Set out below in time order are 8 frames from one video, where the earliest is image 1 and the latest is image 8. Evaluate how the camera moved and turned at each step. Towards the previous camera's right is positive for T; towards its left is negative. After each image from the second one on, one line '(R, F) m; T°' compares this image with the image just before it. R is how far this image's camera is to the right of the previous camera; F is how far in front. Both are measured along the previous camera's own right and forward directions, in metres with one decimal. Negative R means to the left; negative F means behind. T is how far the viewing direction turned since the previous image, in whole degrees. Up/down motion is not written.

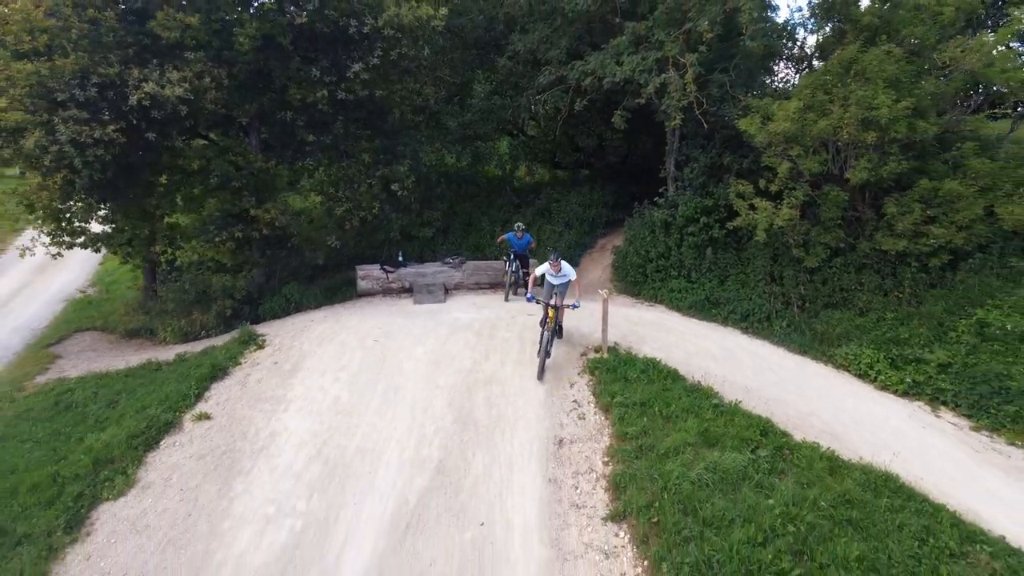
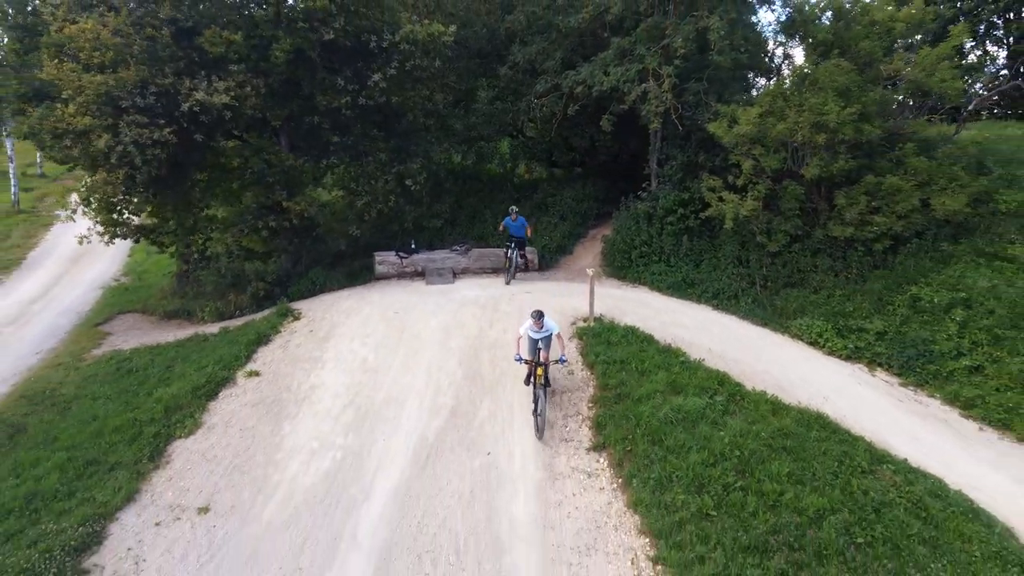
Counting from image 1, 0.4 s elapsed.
(0.0, -1.7) m; 0°
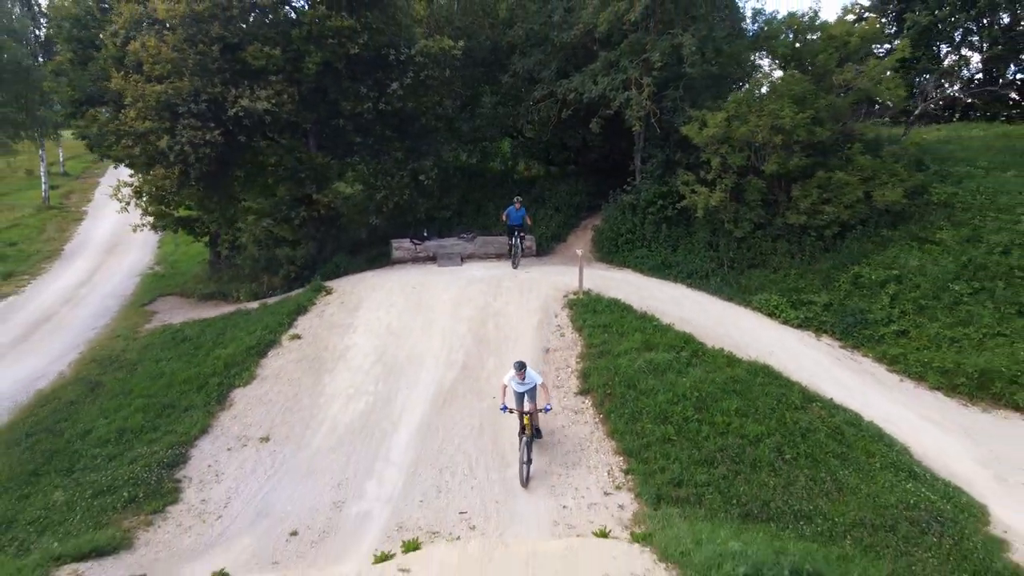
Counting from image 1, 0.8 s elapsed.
(0.0, -2.0) m; 0°
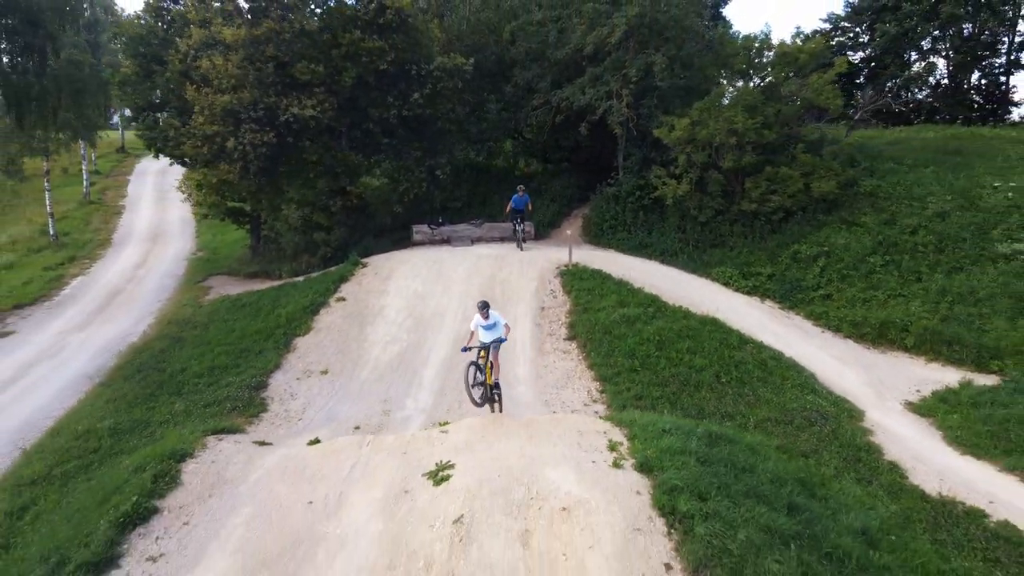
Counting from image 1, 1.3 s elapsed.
(-0.1, -3.1) m; 0°
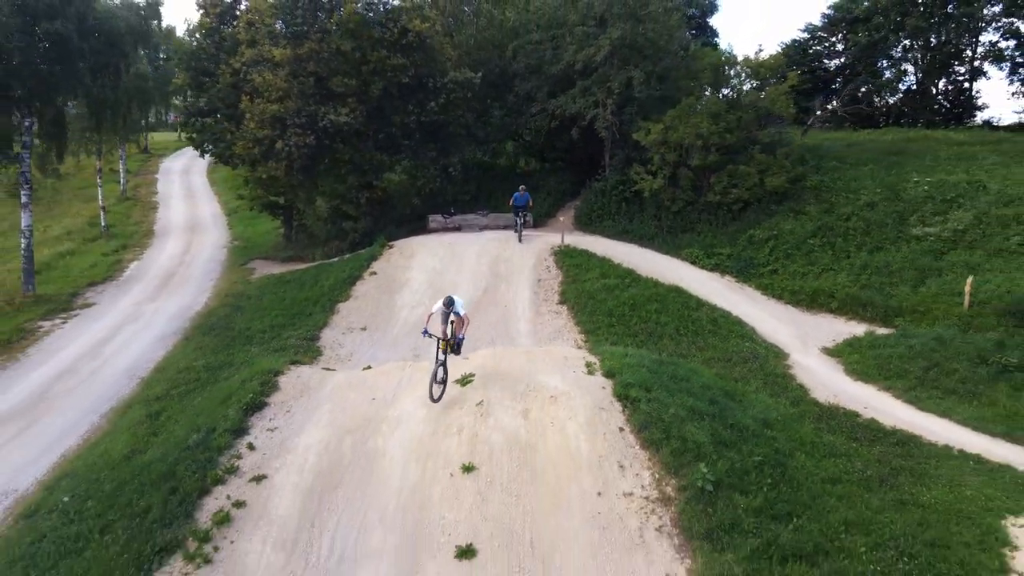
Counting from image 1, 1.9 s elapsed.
(-0.1, -3.3) m; 0°
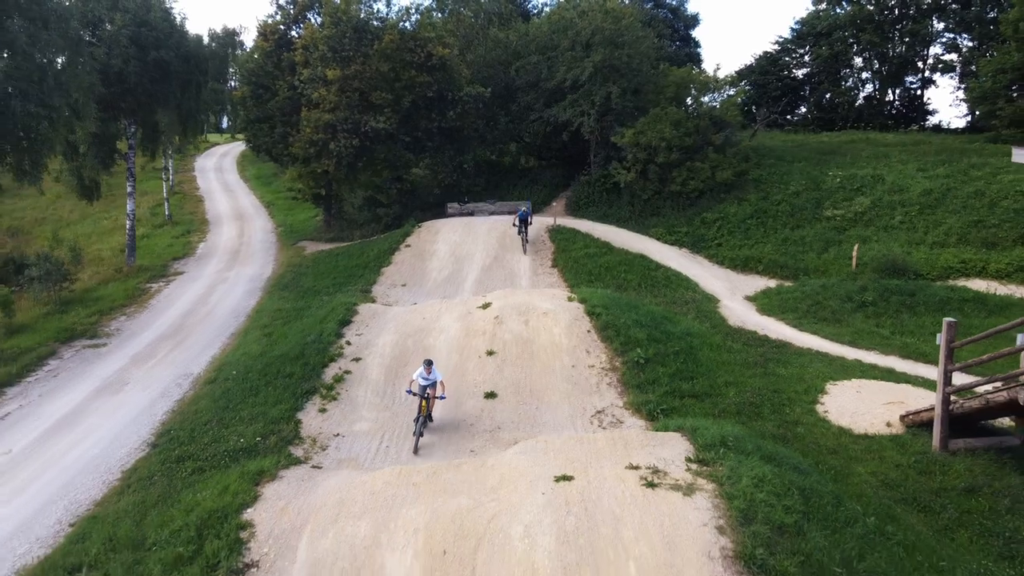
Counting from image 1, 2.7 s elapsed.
(-0.1, -5.3) m; 0°
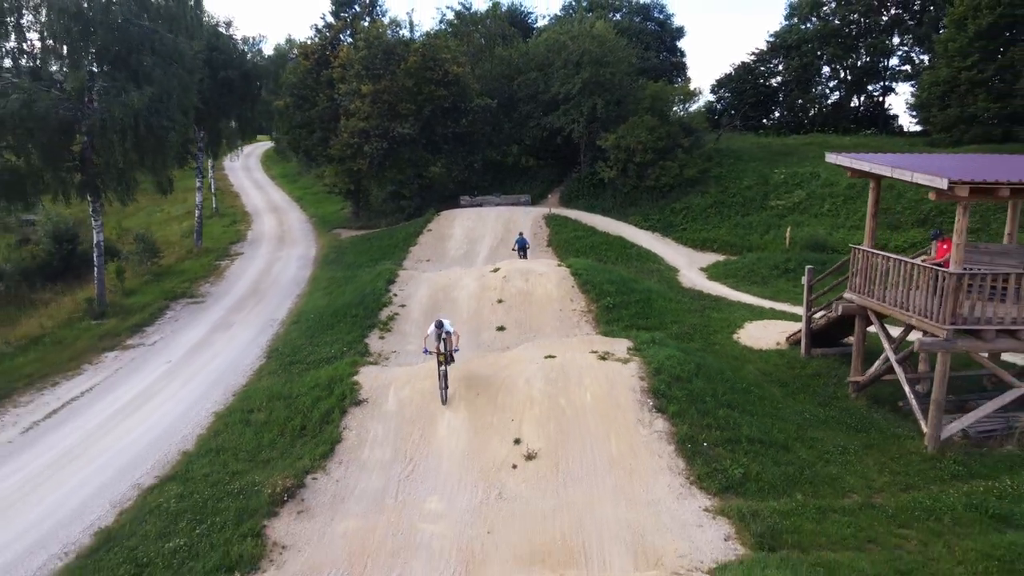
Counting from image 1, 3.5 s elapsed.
(-0.1, -5.3) m; 0°
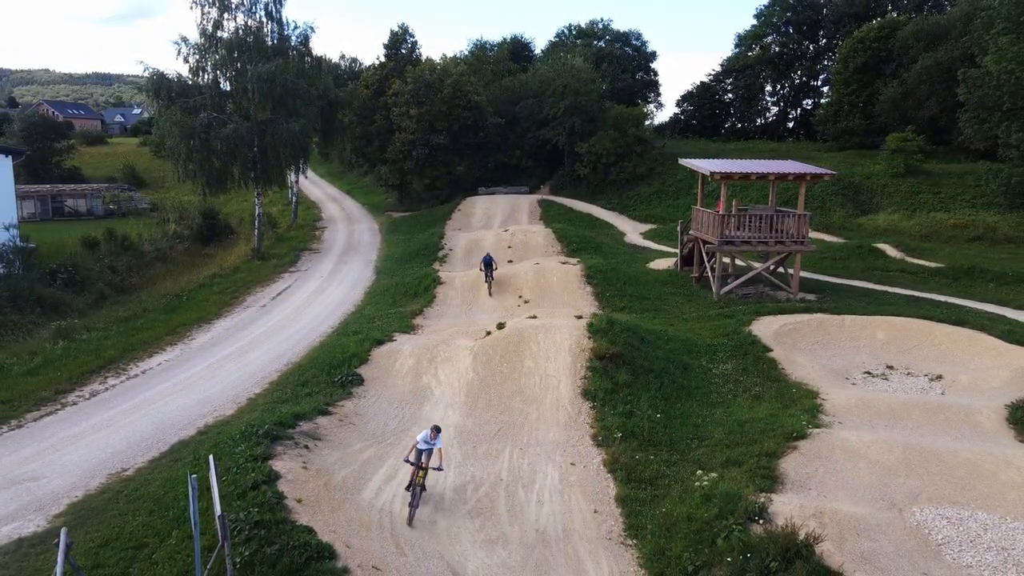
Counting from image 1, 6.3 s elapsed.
(-0.2, -13.1) m; 0°
